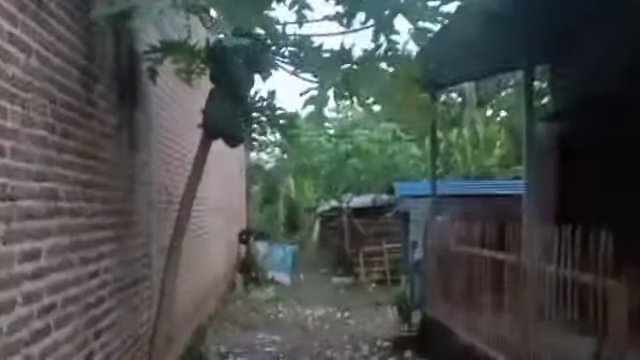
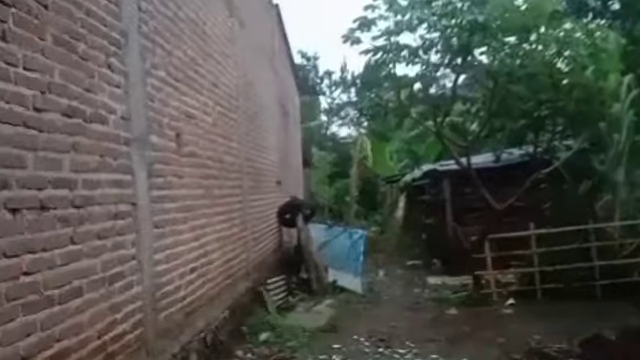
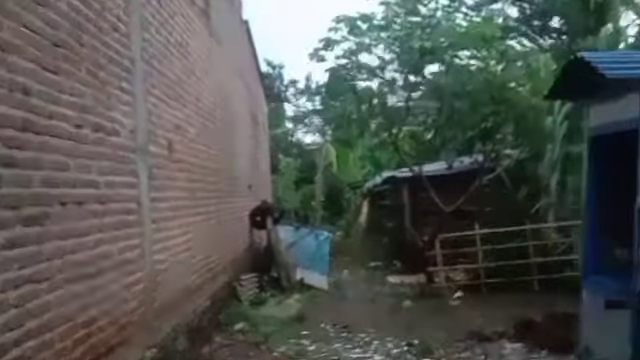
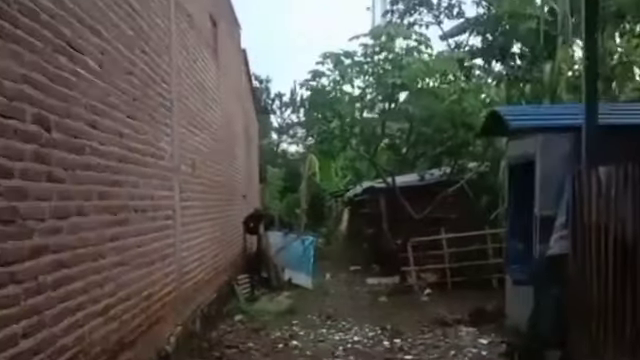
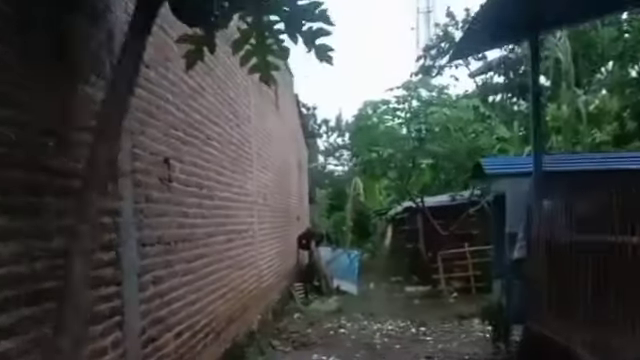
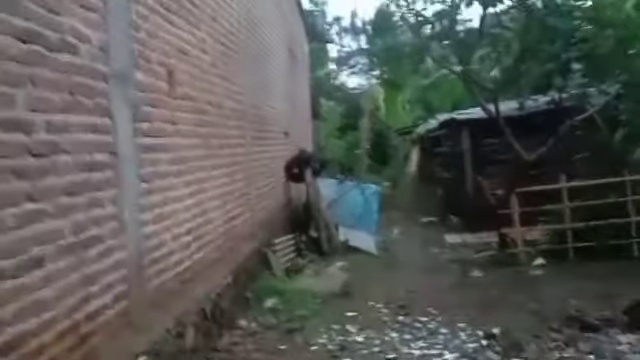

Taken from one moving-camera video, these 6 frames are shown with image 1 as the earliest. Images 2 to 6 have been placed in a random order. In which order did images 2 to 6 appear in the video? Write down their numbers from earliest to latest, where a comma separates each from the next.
5, 4, 3, 2, 6
